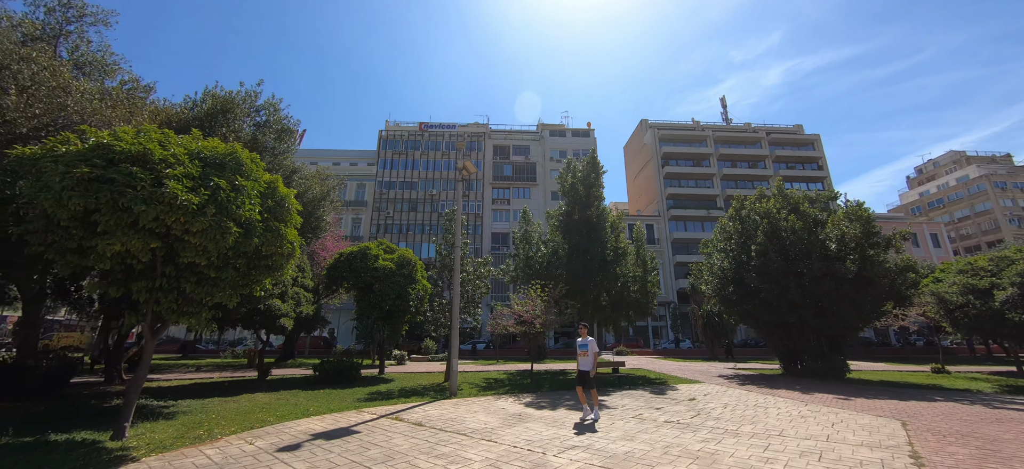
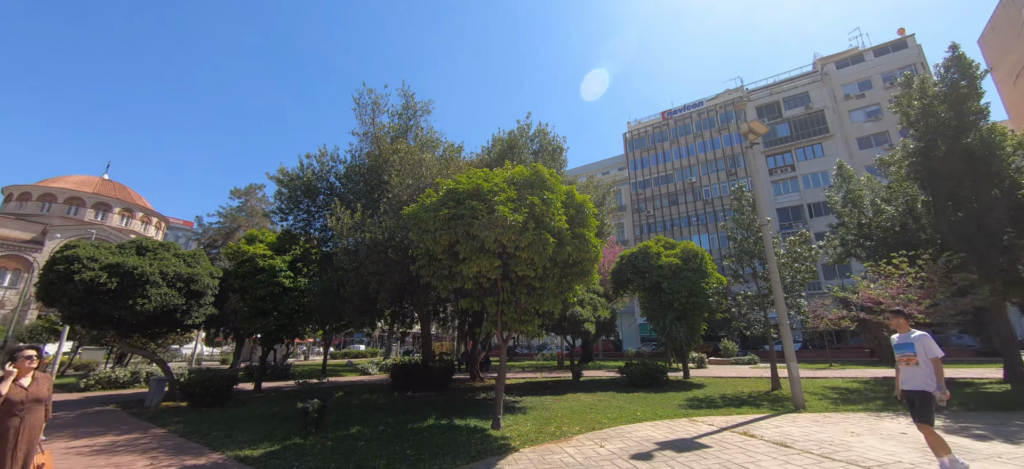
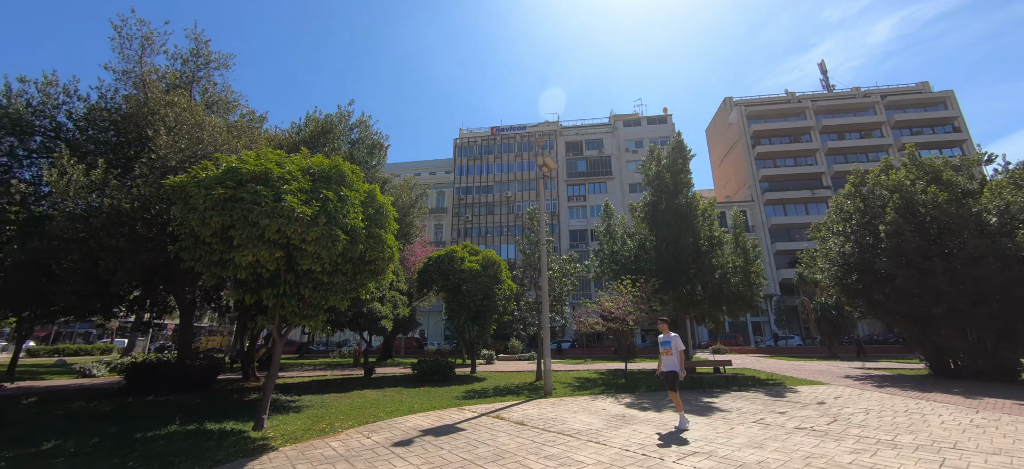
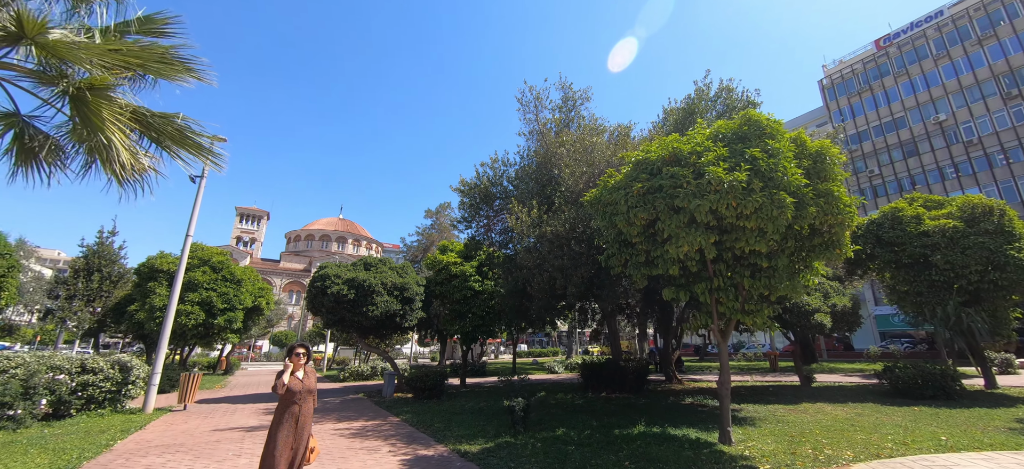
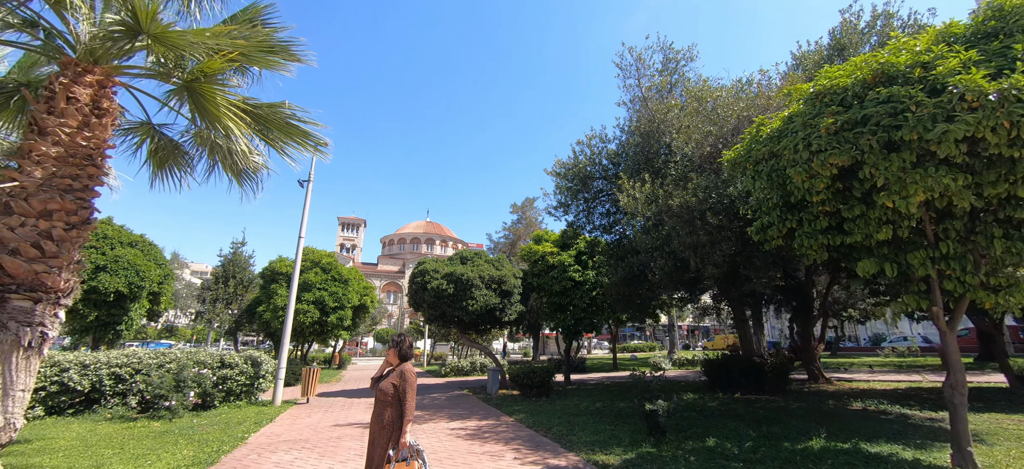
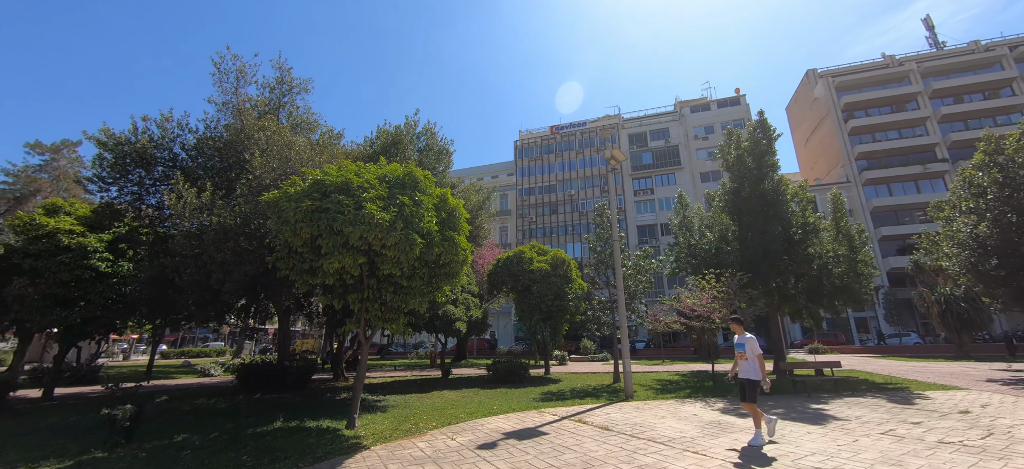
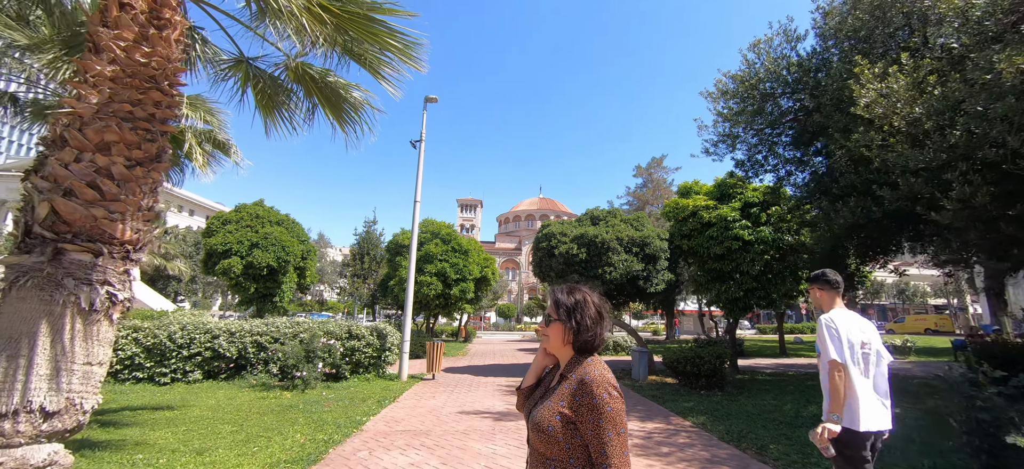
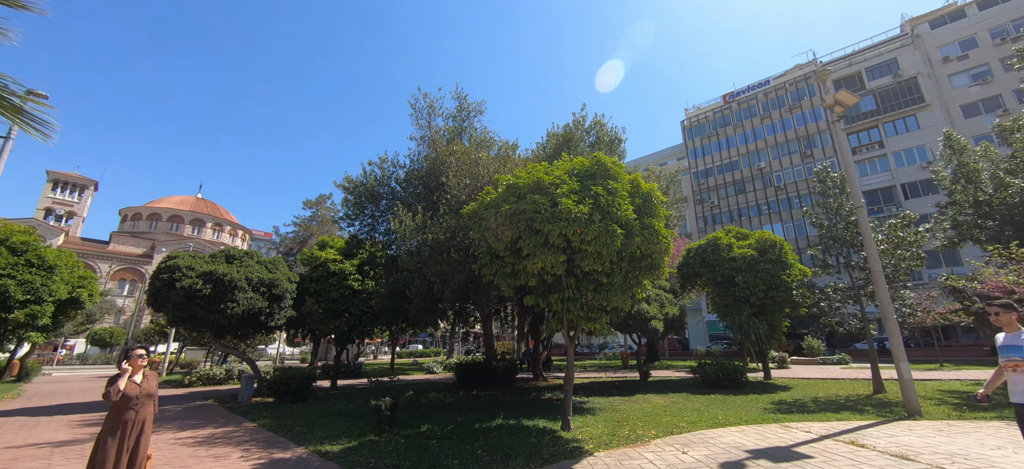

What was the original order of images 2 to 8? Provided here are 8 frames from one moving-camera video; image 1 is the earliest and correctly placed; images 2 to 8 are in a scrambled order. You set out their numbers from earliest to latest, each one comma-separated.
3, 6, 2, 8, 4, 5, 7
